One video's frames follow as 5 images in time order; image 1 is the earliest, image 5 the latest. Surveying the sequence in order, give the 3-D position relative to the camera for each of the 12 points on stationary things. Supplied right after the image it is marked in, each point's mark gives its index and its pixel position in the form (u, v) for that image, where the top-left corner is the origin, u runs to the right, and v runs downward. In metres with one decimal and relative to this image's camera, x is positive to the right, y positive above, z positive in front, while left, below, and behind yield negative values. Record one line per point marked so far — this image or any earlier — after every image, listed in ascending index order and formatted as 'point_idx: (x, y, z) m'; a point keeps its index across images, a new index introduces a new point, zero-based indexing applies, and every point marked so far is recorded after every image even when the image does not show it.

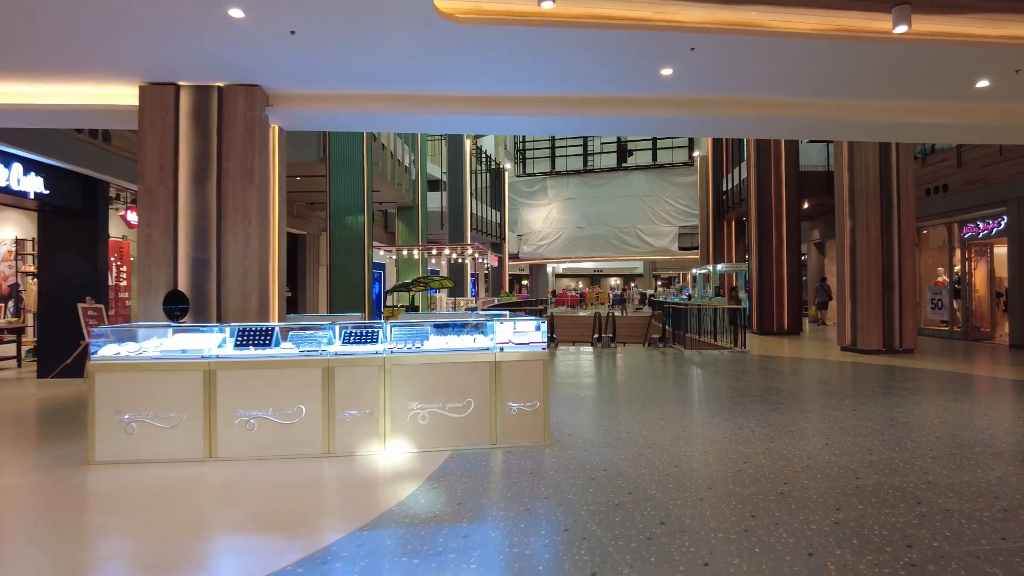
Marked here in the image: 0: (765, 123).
0: (+2.2, +1.4, +5.8) m
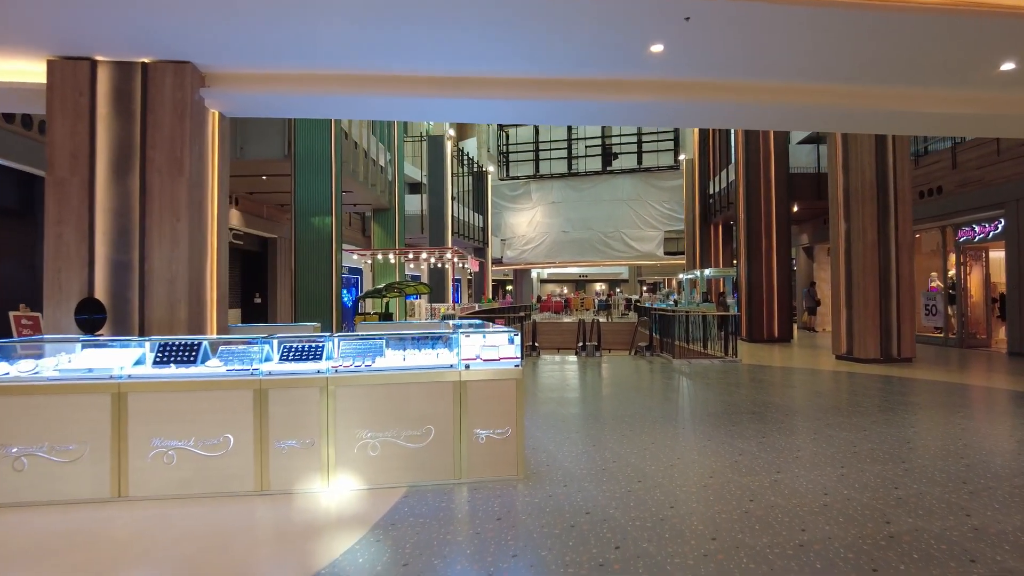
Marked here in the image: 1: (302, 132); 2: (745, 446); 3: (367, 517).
0: (+2.0, +1.4, +5.2) m
1: (-2.9, +2.2, +9.3) m
2: (+1.5, -1.0, +4.4) m
3: (-0.7, -1.1, +3.1) m
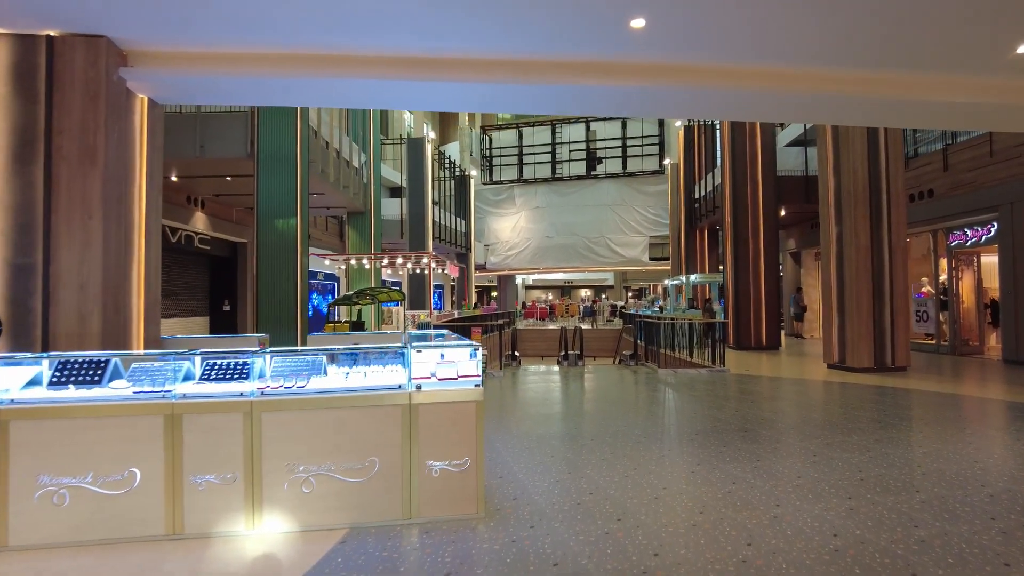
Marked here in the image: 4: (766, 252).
0: (+1.8, +1.3, +4.8) m
1: (-3.3, +2.1, +8.8) m
2: (+1.3, -1.1, +3.9) m
3: (-0.8, -1.1, +2.5) m
4: (+5.2, +0.7, +13.5) m
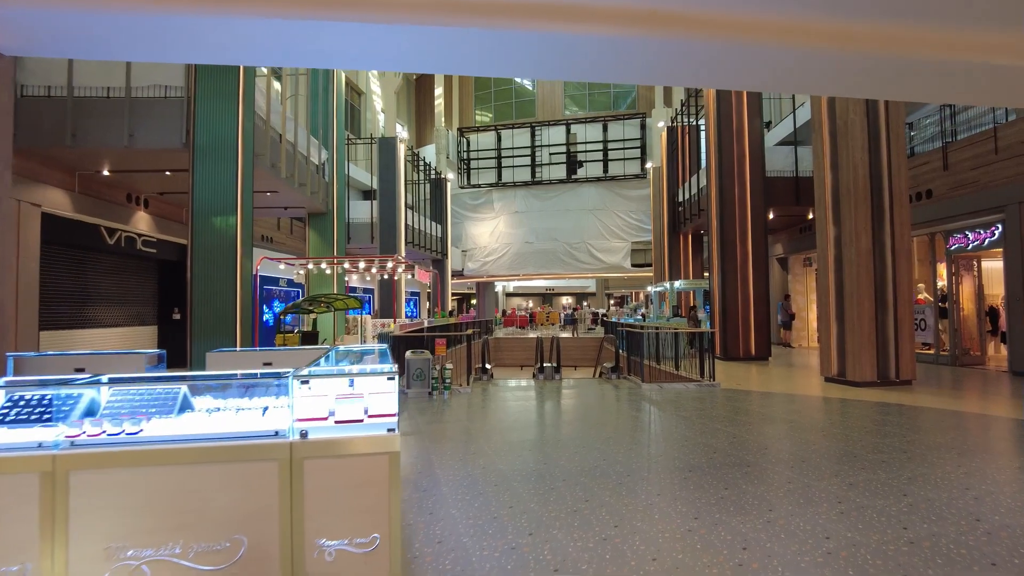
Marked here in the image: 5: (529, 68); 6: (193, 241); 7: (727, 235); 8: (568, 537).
0: (+1.5, +1.3, +4.0) m
1: (-3.6, +2.0, +7.8) m
2: (+1.1, -1.1, +3.0) m
3: (-1.1, -1.1, +1.6) m
4: (+4.7, +0.6, +12.8) m
5: (0.0, +1.3, +4.0) m
6: (-3.7, +0.6, +7.8) m
7: (+4.1, +1.0, +12.8) m
8: (+0.3, -1.1, +3.0) m
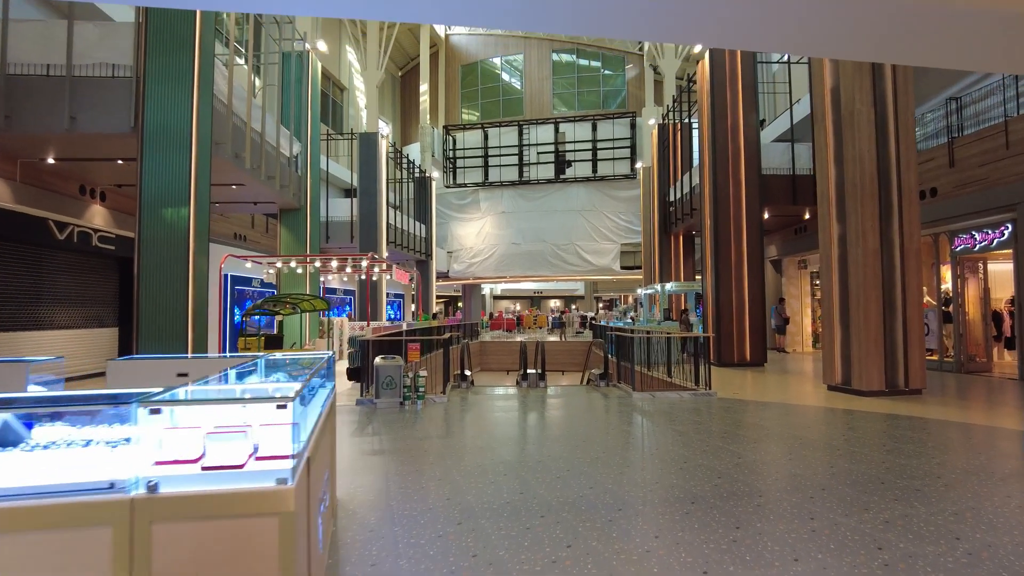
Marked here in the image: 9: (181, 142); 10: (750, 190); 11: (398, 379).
0: (+1.3, +1.3, +3.3) m
1: (-3.8, +2.0, +7.1) m
2: (+0.9, -1.1, +2.4) m
3: (-1.2, -1.1, +0.9) m
4: (+4.4, +0.6, +12.2) m
5: (-0.1, +1.3, +3.4) m
6: (-3.9, +0.6, +7.1) m
7: (+3.8, +1.0, +12.2) m
8: (+0.1, -1.1, +2.3) m
9: (-3.6, +1.6, +7.2) m
10: (+4.4, +1.8, +12.2) m
11: (-1.2, -1.0, +7.1) m
